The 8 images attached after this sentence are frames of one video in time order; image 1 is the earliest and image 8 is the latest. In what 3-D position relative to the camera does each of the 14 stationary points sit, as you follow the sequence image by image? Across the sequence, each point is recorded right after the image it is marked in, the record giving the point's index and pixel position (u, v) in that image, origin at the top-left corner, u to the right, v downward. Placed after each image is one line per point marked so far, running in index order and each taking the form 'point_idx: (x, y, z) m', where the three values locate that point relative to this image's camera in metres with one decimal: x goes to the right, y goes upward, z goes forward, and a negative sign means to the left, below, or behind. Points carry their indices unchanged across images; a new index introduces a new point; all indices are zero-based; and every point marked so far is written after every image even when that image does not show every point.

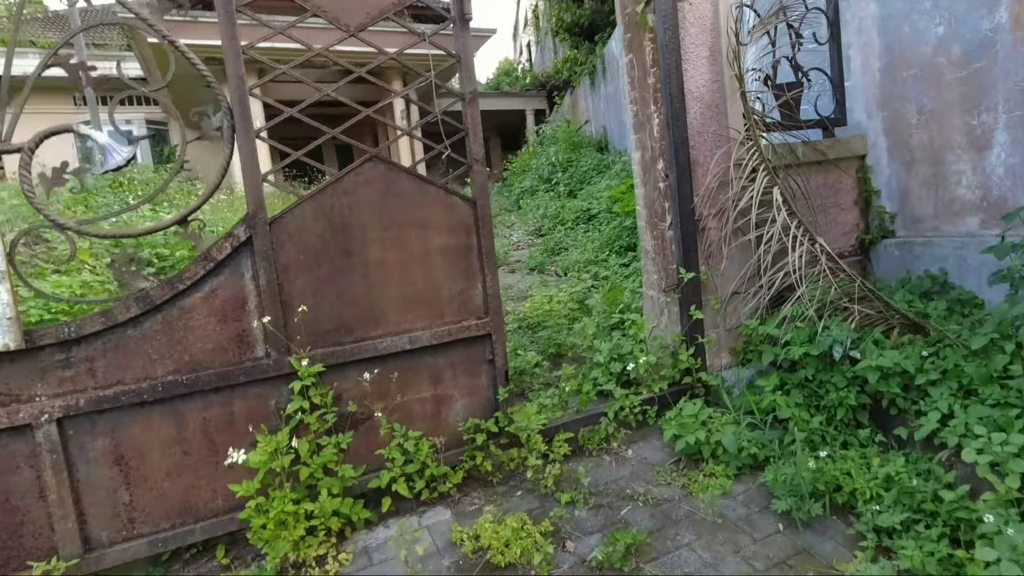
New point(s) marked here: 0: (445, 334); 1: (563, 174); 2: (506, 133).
0: (-0.2, -0.2, +2.0) m
1: (+0.8, +1.7, +8.6) m
2: (-0.1, +4.8, +18.0) m
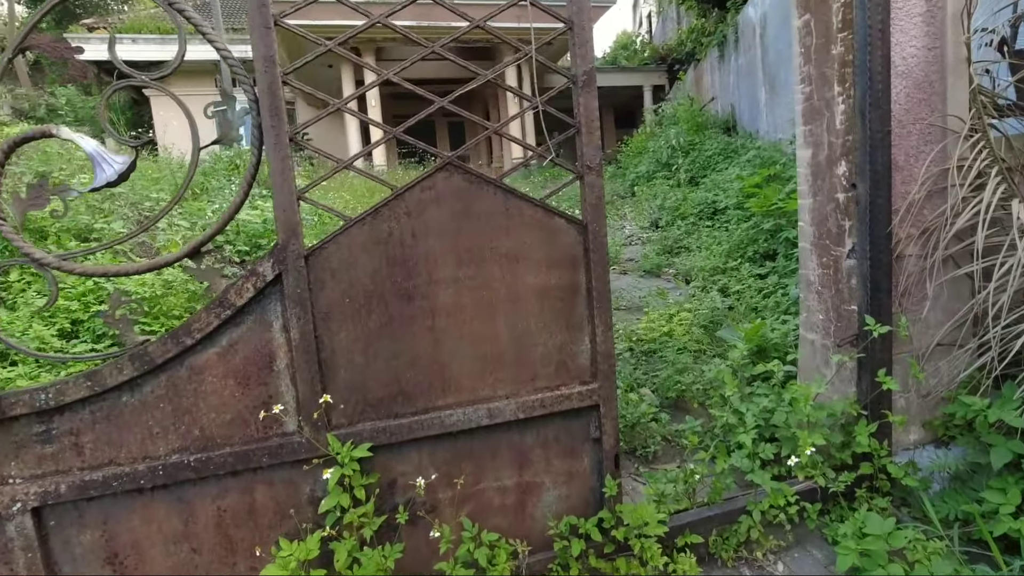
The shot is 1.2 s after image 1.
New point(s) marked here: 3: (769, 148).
0: (+0.1, -0.3, +1.5) m
1: (+2.3, +1.7, +7.7) m
2: (+3.2, +5.1, +17.0) m
3: (+2.6, +1.5, +6.1) m
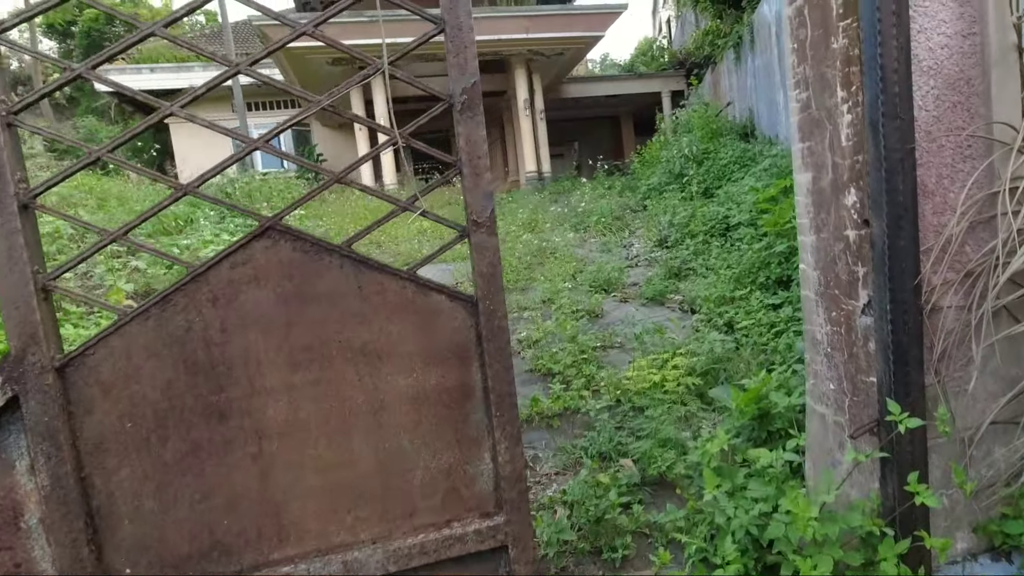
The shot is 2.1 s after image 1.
0: (-0.2, -0.5, +1.1) m
1: (+2.3, +1.5, +7.1) m
2: (+3.6, +4.8, +16.5) m
3: (+2.6, +1.3, +5.5) m
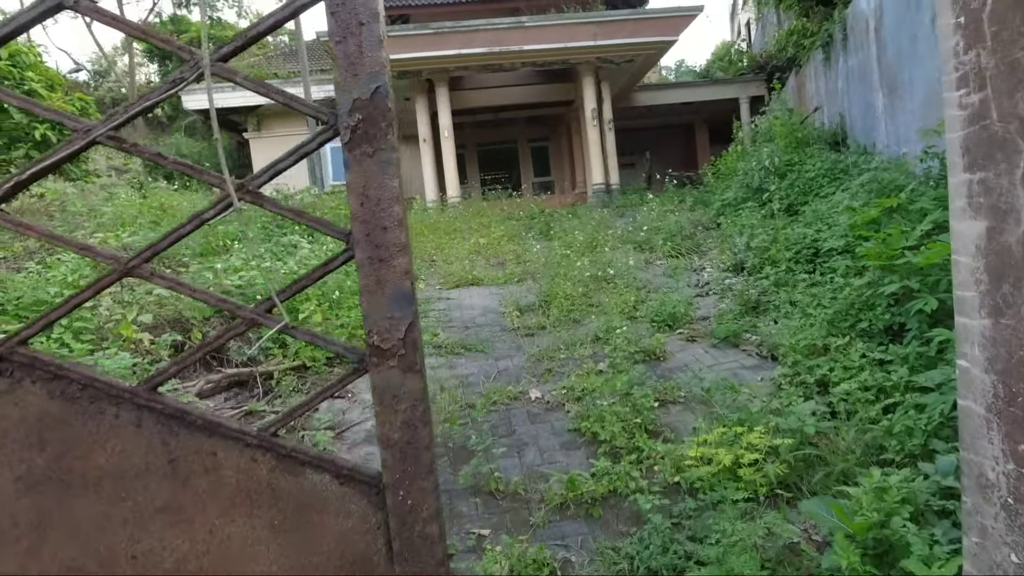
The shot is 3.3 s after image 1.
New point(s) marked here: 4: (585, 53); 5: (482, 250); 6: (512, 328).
0: (-0.3, -0.7, +0.6) m
1: (+2.9, +1.2, +6.4) m
2: (+5.4, +4.3, +15.5) m
3: (+3.0, +1.0, +4.7) m
4: (+1.3, +4.2, +10.3) m
5: (-0.3, +0.5, +7.1) m
6: (0.0, -0.3, +4.5) m
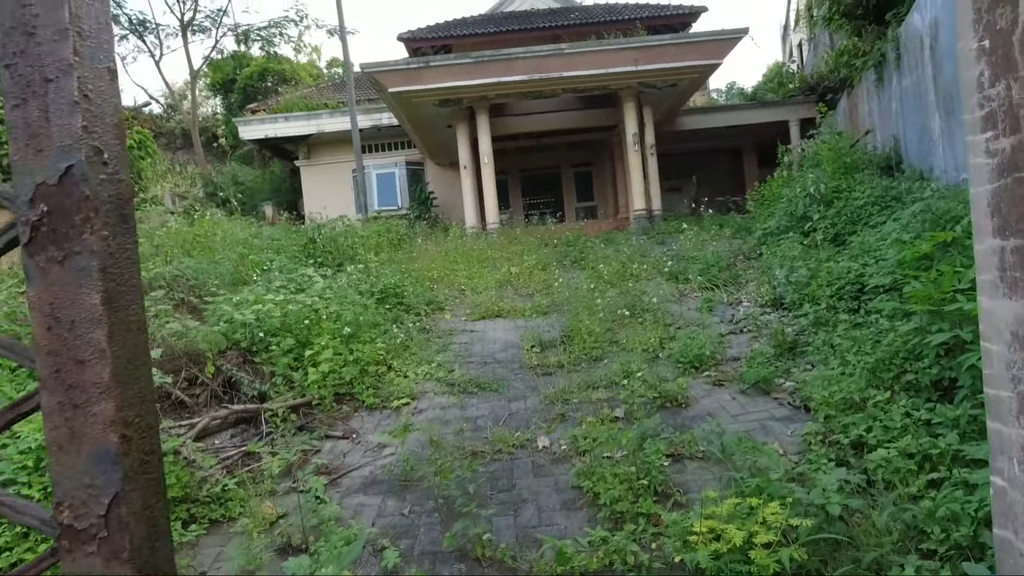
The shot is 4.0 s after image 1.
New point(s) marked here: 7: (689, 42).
0: (-0.5, -0.8, +0.4) m
1: (+3.2, +0.8, +6.0) m
2: (+6.4, +3.6, +15.0) m
3: (+3.2, +0.7, +4.3) m
4: (+2.0, +3.7, +10.1) m
5: (0.0, +0.1, +6.9) m
6: (+0.1, -0.6, +4.3) m
7: (+2.9, +4.1, +9.6) m
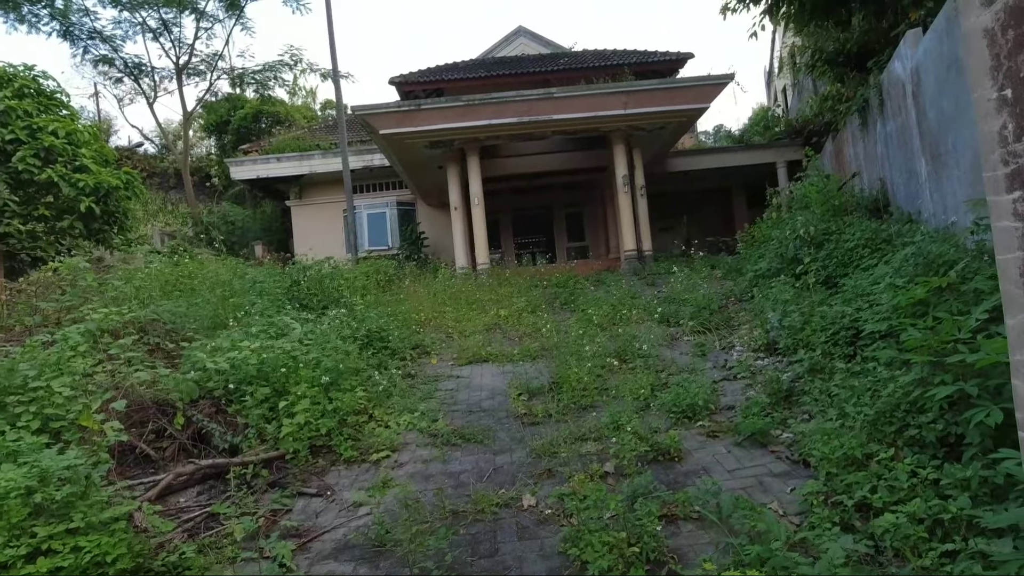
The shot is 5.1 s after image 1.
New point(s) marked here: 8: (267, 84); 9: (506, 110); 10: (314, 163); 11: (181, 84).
0: (-0.5, -0.9, +0.2) m
1: (+3.1, +0.4, +5.9) m
2: (+6.2, +2.5, +15.1) m
3: (+3.1, +0.3, +4.3) m
4: (+1.8, +2.9, +10.2) m
5: (-0.1, -0.4, +6.8) m
6: (0.0, -0.9, +4.1) m
7: (+2.8, +3.4, +9.8) m
8: (-6.1, +5.1, +14.6) m
9: (-0.1, +3.0, +9.9) m
10: (-4.4, +2.8, +13.0) m
11: (-8.3, +5.1, +14.6) m
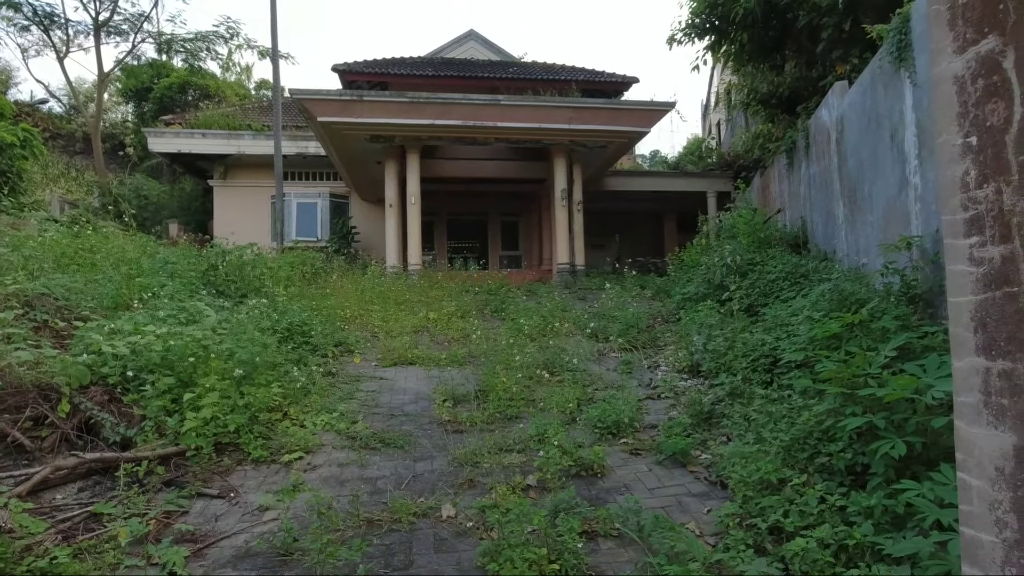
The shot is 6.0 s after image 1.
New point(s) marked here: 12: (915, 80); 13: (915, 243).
0: (-0.5, -0.8, +0.1) m
1: (+2.4, +0.1, +6.2) m
2: (+4.5, +1.9, +15.8) m
3: (+2.6, +0.1, +4.6) m
4: (+0.8, +2.7, +10.4) m
5: (-0.9, -0.4, +6.6) m
6: (-0.5, -0.9, +4.0) m
7: (+1.9, +3.1, +10.0) m
8: (-7.4, +5.5, +13.7) m
9: (-1.0, +3.0, +9.8) m
10: (-5.7, +3.1, +12.3) m
11: (-9.6, +5.7, +13.5) m
12: (+2.7, +1.4, +4.0) m
13: (+2.6, +0.3, +3.8) m
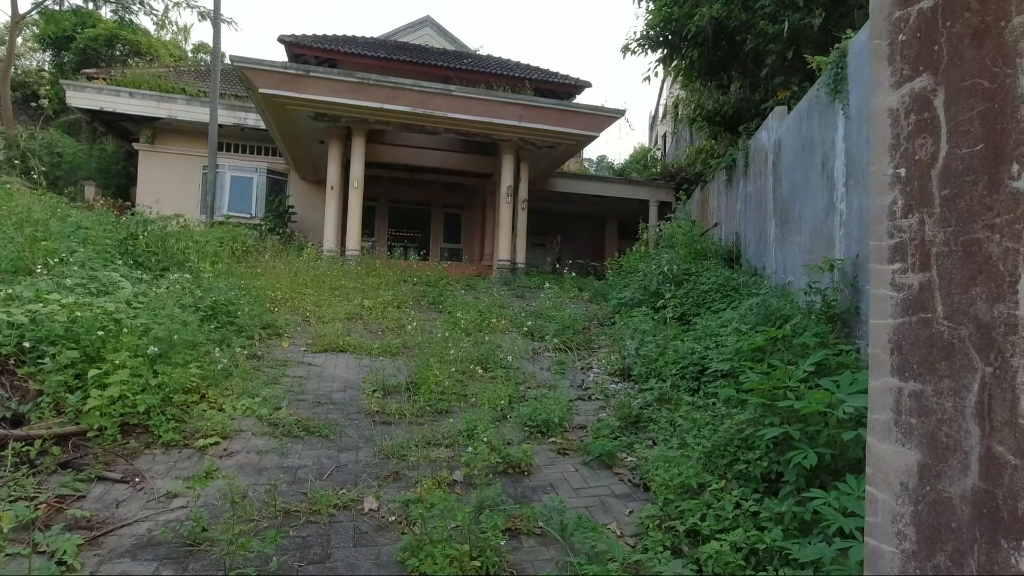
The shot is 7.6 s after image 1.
0: (-0.6, -0.8, 0.0) m
1: (+1.8, 0.0, +6.4) m
2: (+3.0, +1.8, +16.1) m
3: (+2.1, -0.1, +4.8) m
4: (-0.1, +2.8, +10.3) m
5: (-1.6, -0.3, +6.5) m
6: (-1.0, -0.8, +3.9) m
7: (+1.0, +3.1, +10.1) m
8: (-8.4, +6.2, +12.8) m
9: (-1.8, +3.1, +9.6) m
10: (-6.7, +3.6, +11.6) m
11: (-10.5, +6.5, +12.4) m
12: (+2.4, +1.3, +4.2) m
13: (+2.2, +0.2, +4.0) m
